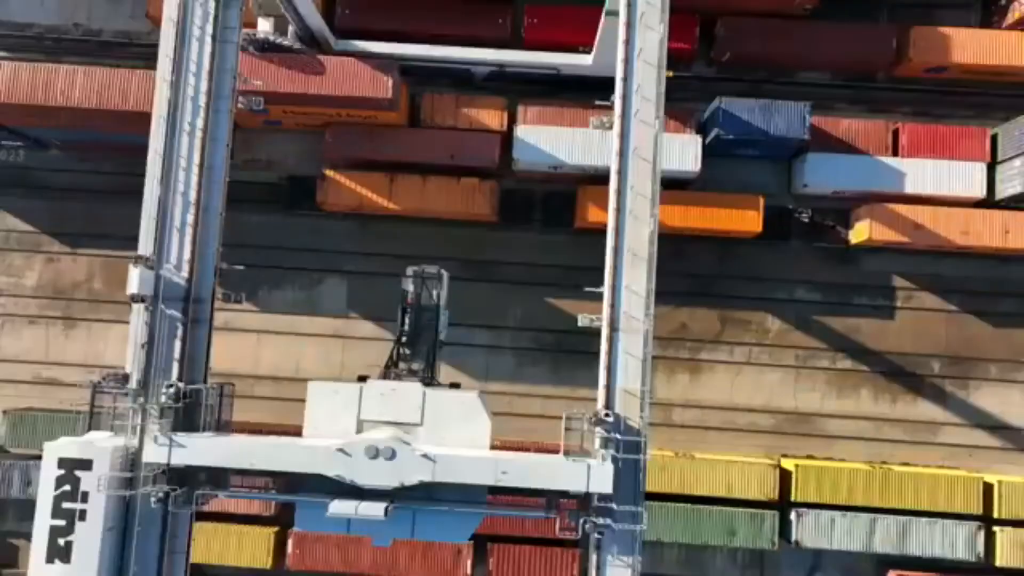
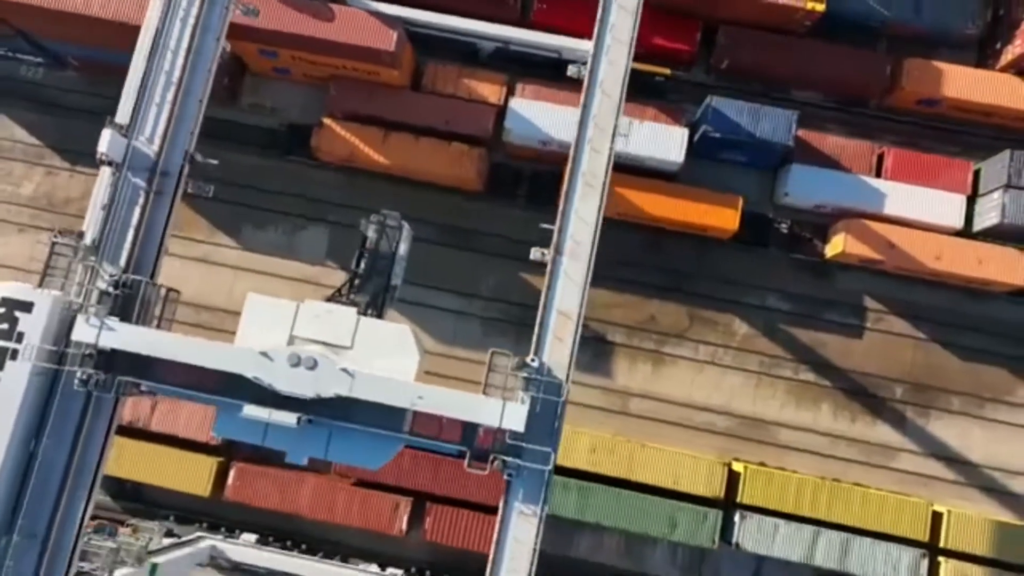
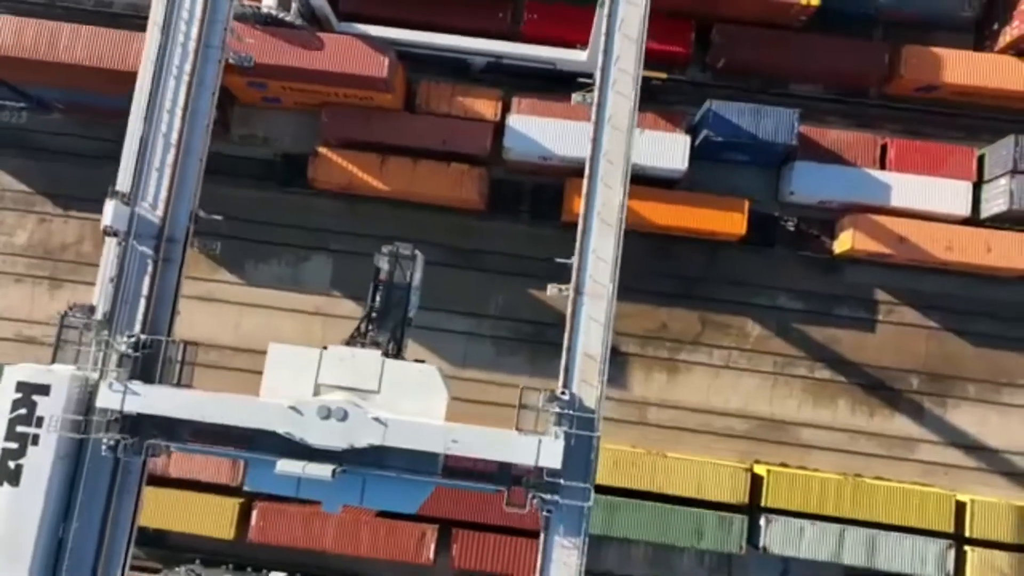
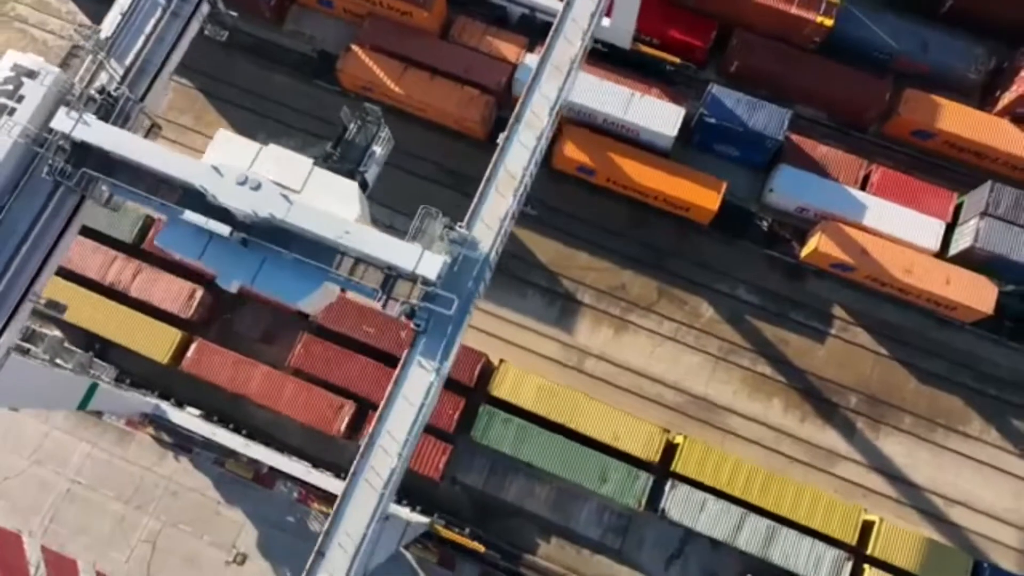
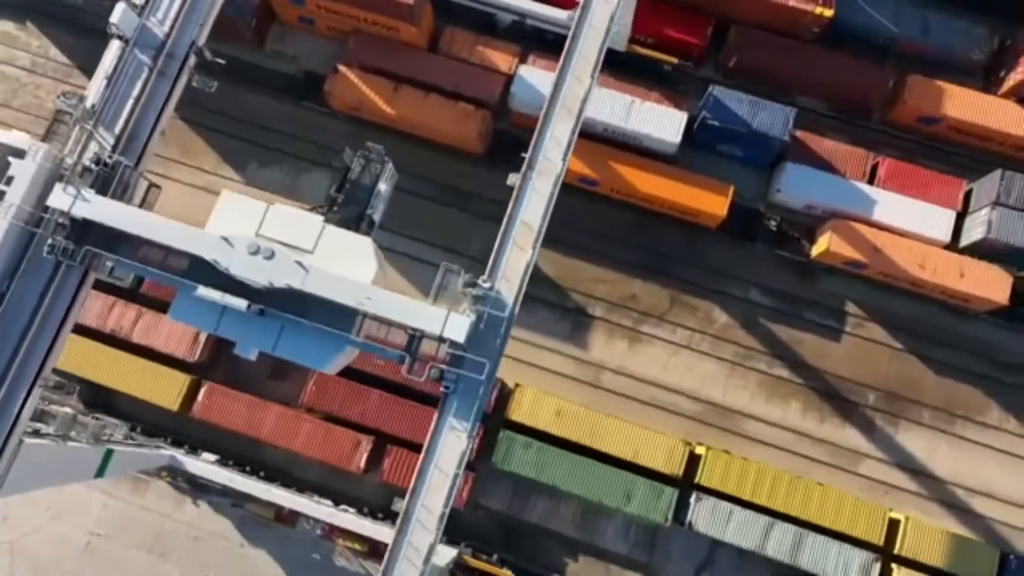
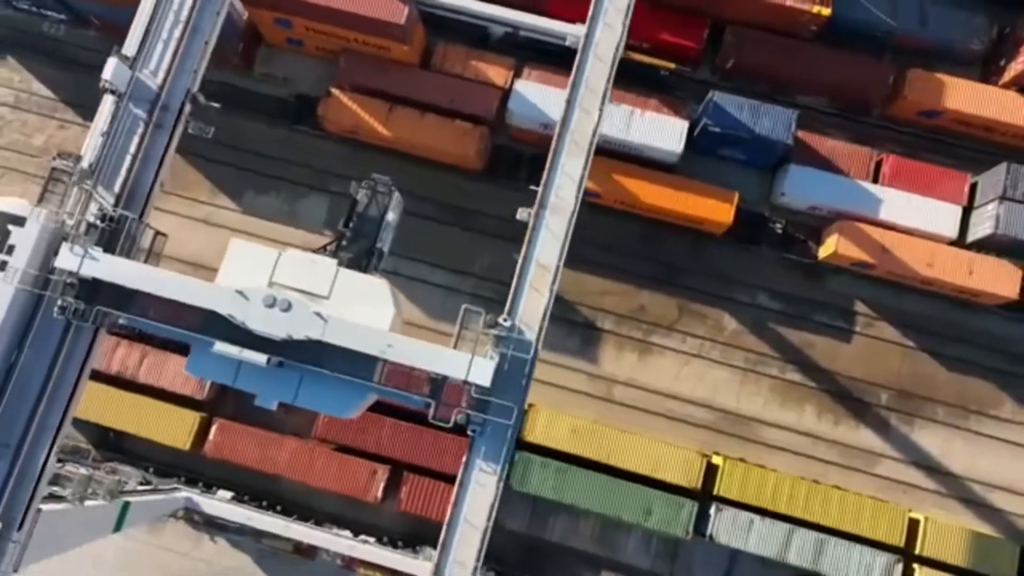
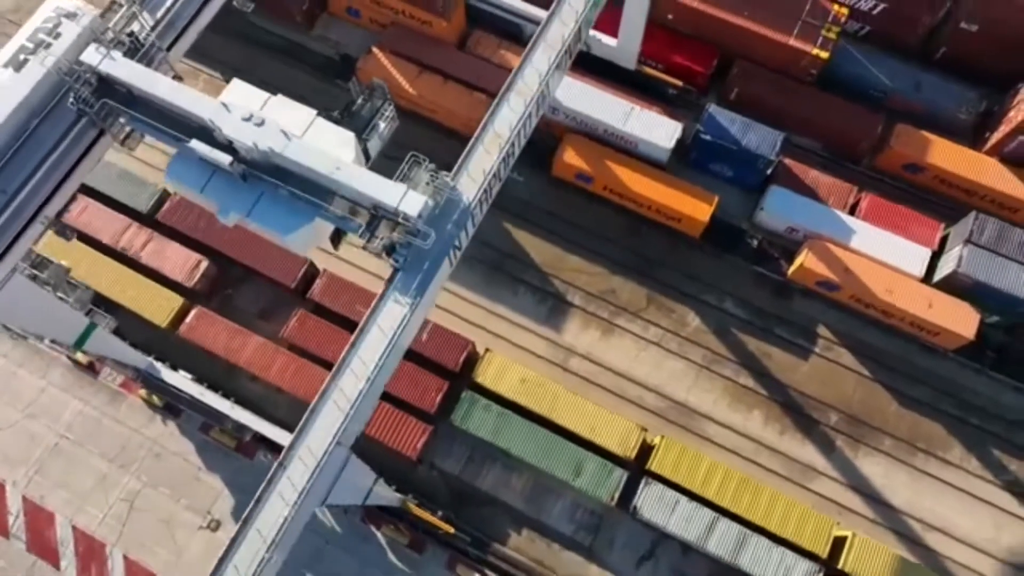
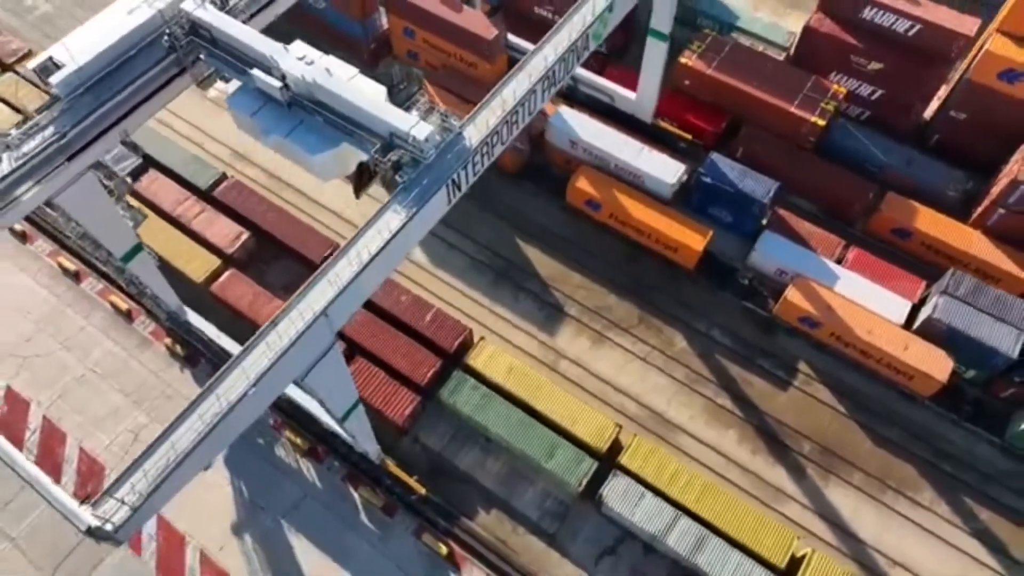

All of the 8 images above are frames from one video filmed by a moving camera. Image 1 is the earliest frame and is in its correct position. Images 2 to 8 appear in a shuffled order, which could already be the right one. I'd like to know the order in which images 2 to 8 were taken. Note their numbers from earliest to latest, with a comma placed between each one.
3, 2, 6, 5, 4, 7, 8
